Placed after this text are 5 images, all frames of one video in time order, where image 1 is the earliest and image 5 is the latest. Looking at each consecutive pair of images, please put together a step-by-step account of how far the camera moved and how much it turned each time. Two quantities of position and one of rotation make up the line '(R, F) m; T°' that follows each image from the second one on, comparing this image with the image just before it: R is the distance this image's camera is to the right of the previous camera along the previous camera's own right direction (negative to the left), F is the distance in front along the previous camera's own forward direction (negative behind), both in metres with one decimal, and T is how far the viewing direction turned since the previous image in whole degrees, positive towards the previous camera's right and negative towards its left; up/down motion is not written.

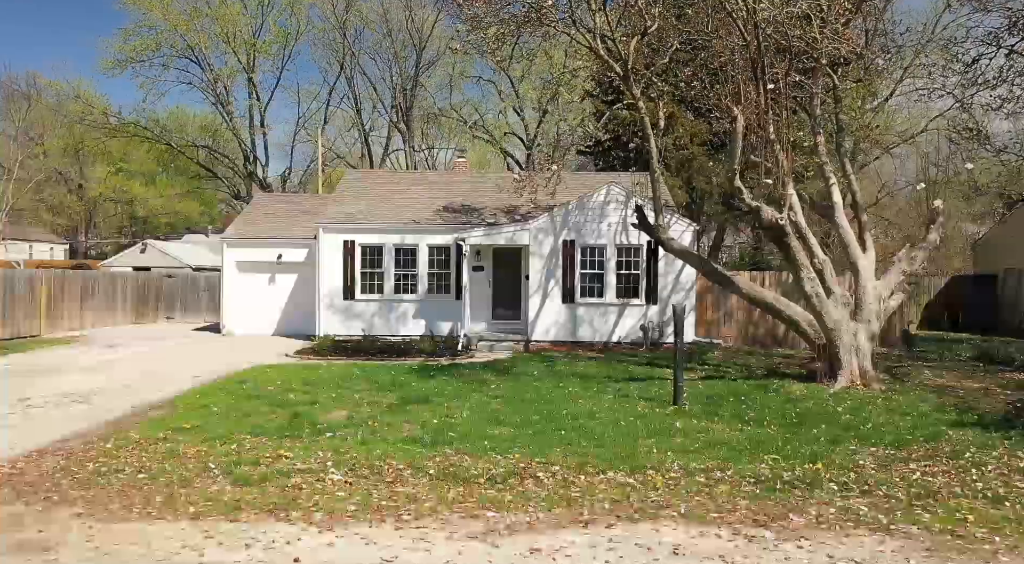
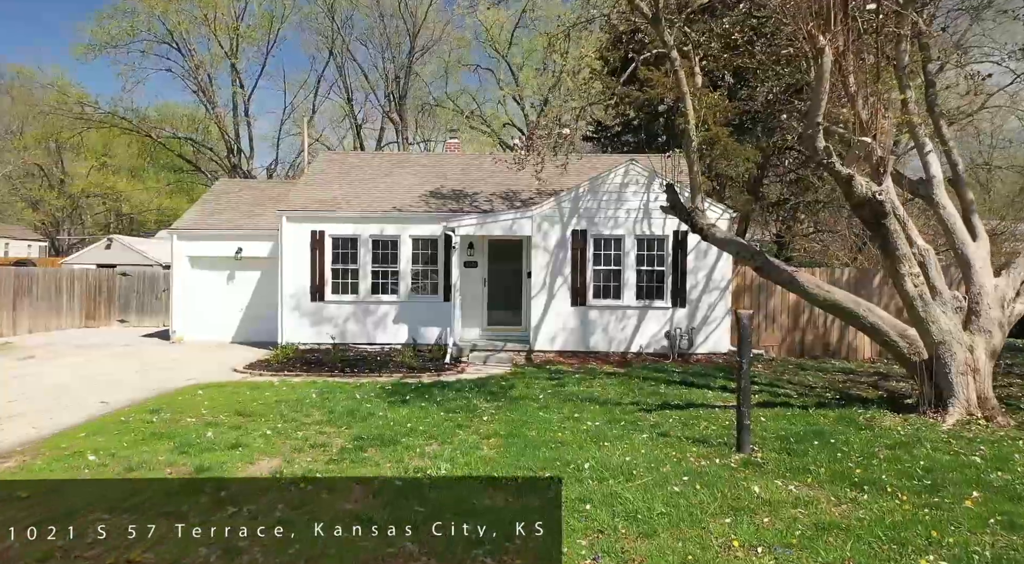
(0.0, +3.0) m; 0°
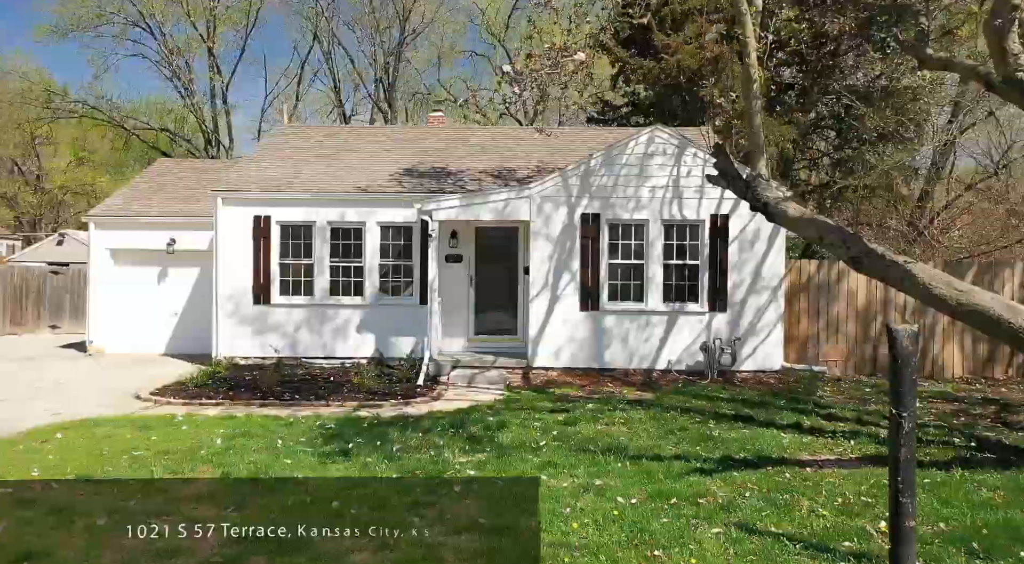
(+0.1, +3.2) m; 0°
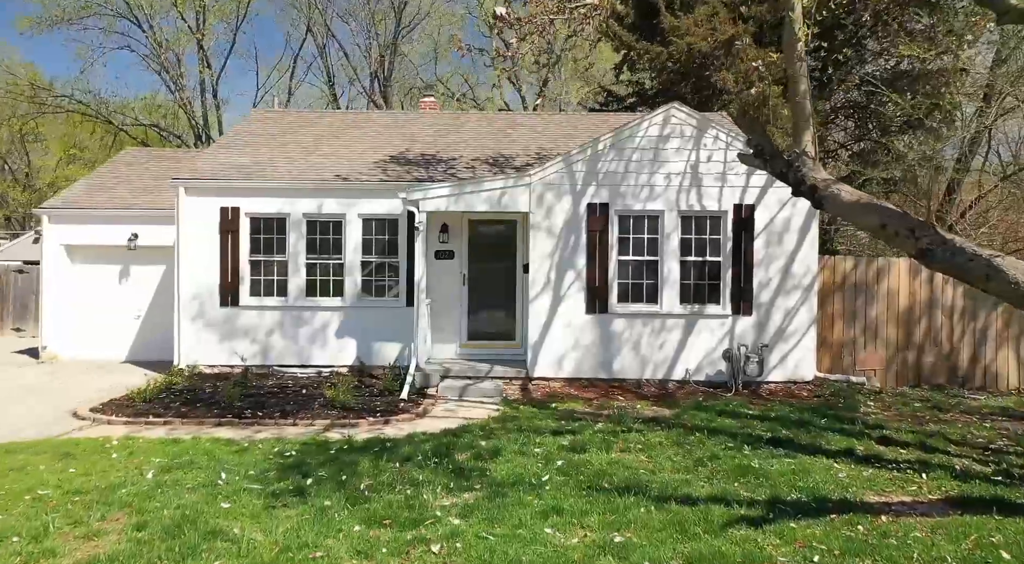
(0.0, +1.4) m; 0°
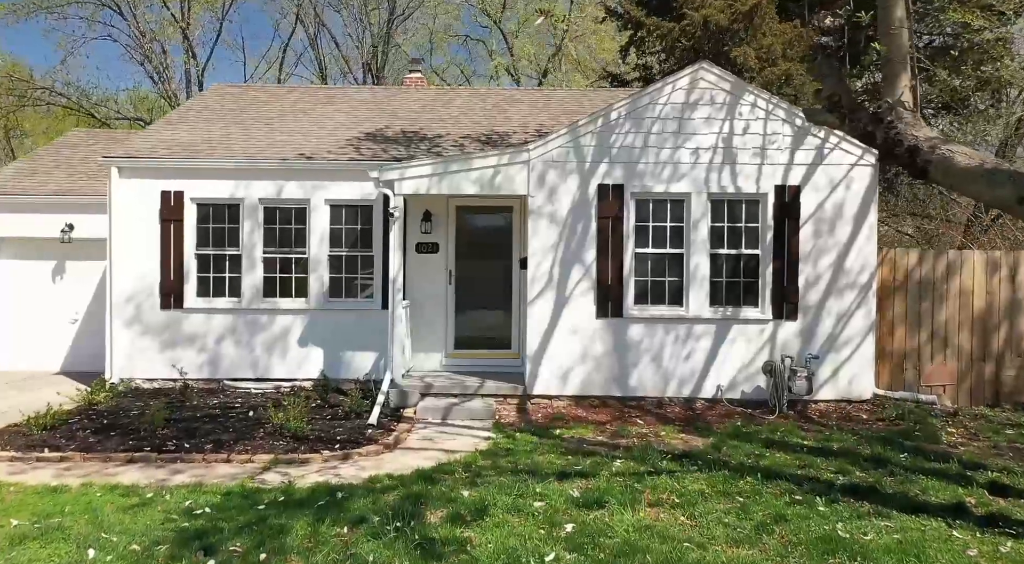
(+0.1, +1.8) m; 0°
